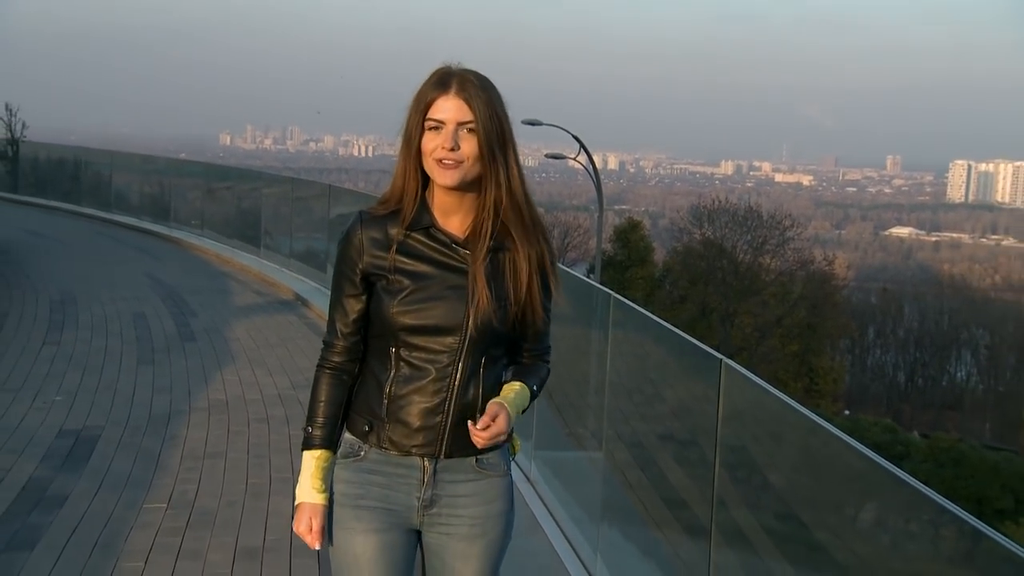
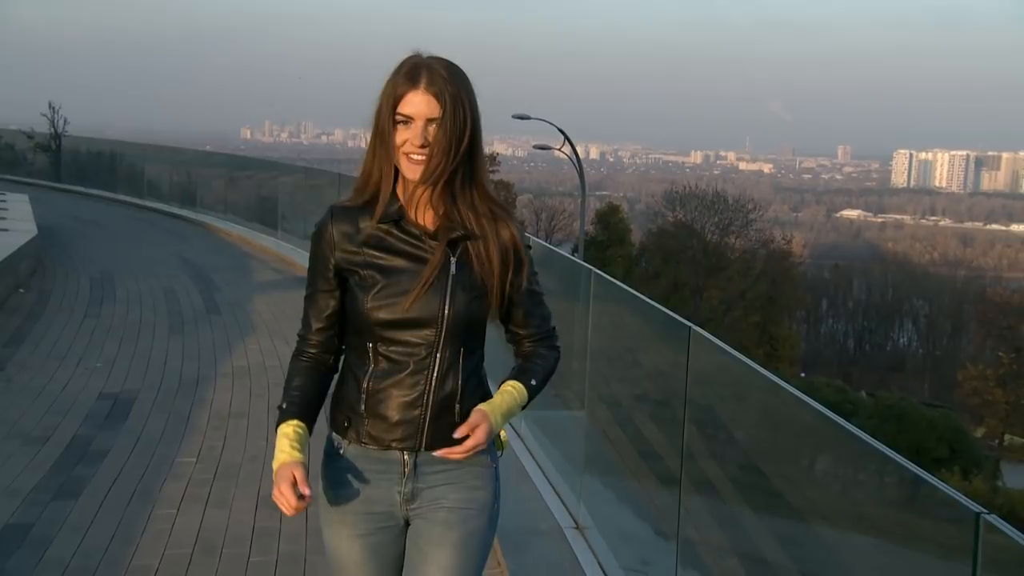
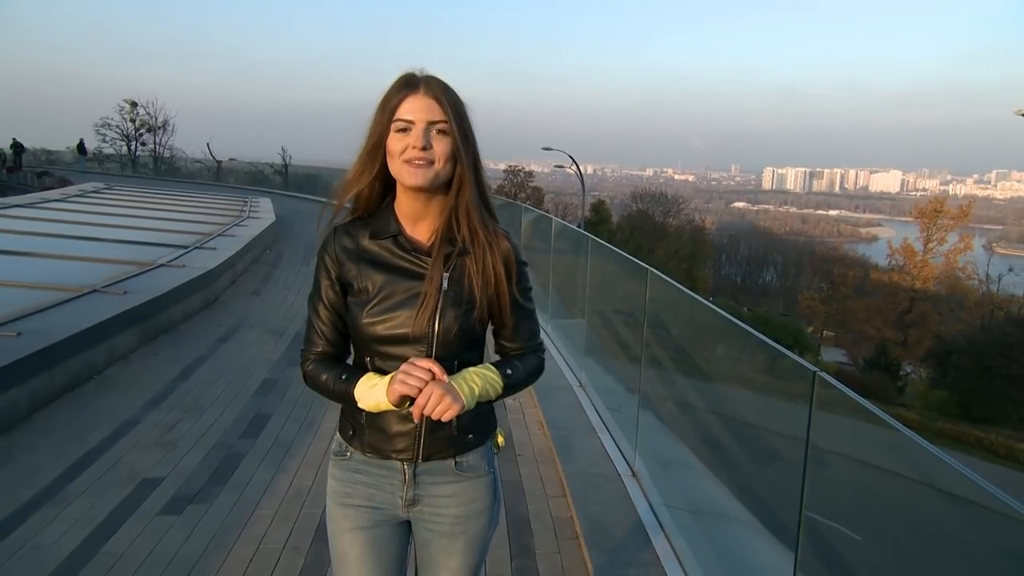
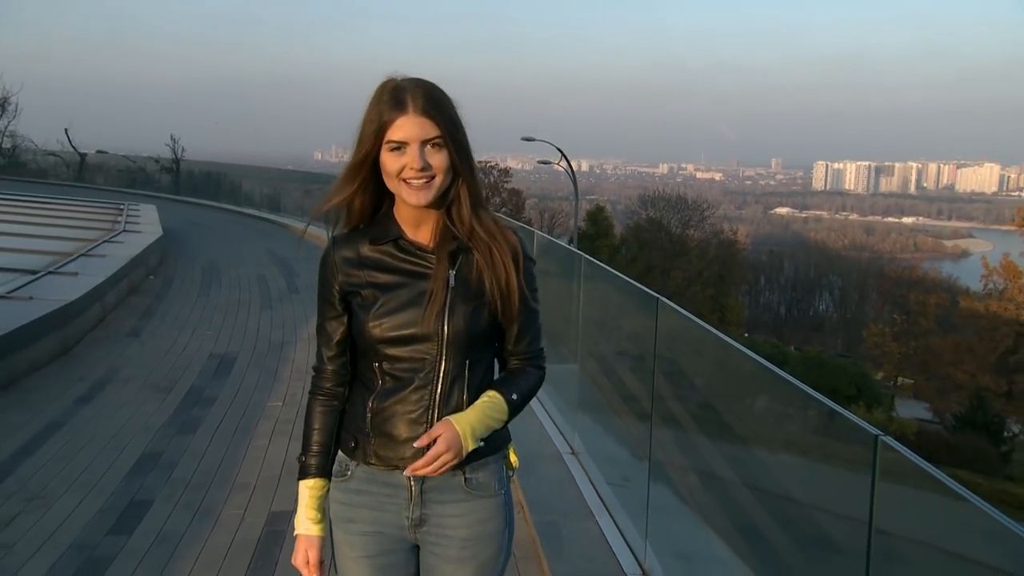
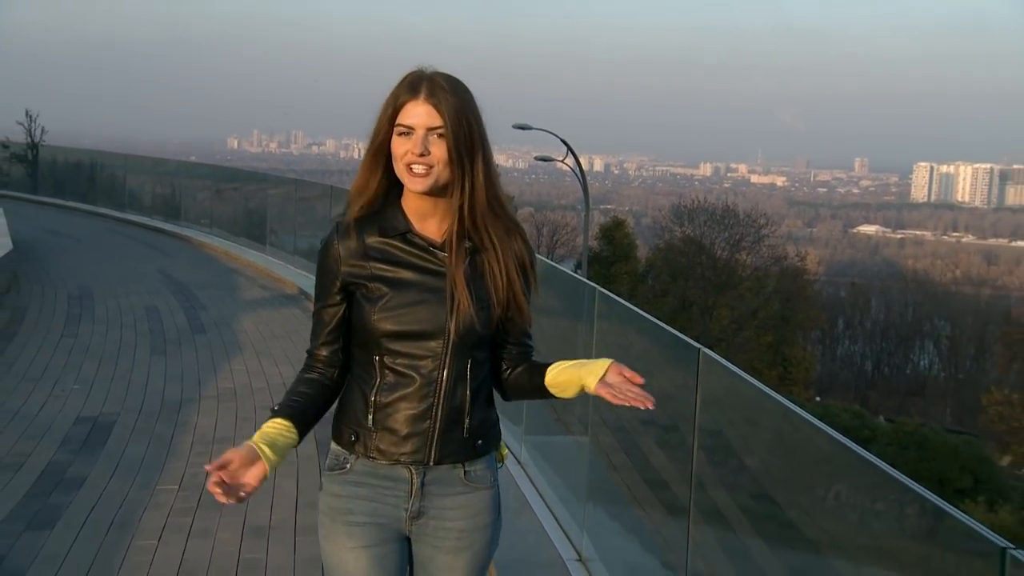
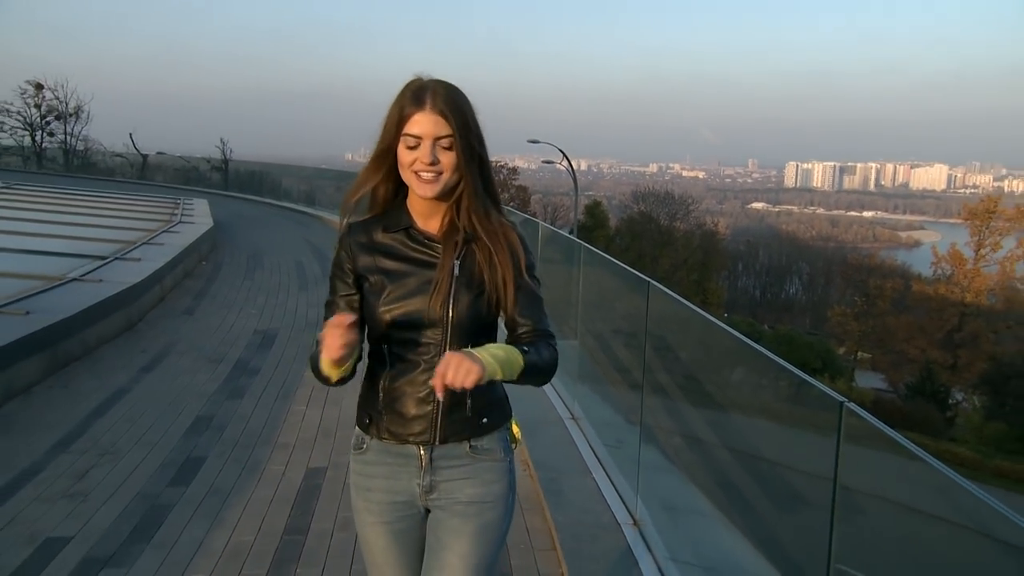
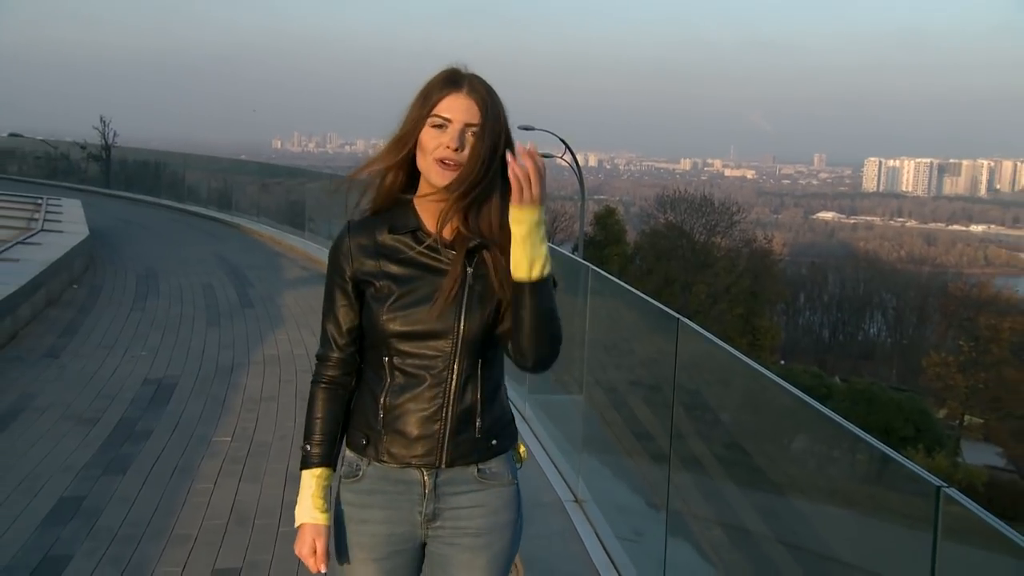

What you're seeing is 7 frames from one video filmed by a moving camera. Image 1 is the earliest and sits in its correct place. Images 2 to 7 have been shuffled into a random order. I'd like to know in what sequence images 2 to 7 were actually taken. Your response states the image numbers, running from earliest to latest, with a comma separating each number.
5, 2, 7, 4, 6, 3
